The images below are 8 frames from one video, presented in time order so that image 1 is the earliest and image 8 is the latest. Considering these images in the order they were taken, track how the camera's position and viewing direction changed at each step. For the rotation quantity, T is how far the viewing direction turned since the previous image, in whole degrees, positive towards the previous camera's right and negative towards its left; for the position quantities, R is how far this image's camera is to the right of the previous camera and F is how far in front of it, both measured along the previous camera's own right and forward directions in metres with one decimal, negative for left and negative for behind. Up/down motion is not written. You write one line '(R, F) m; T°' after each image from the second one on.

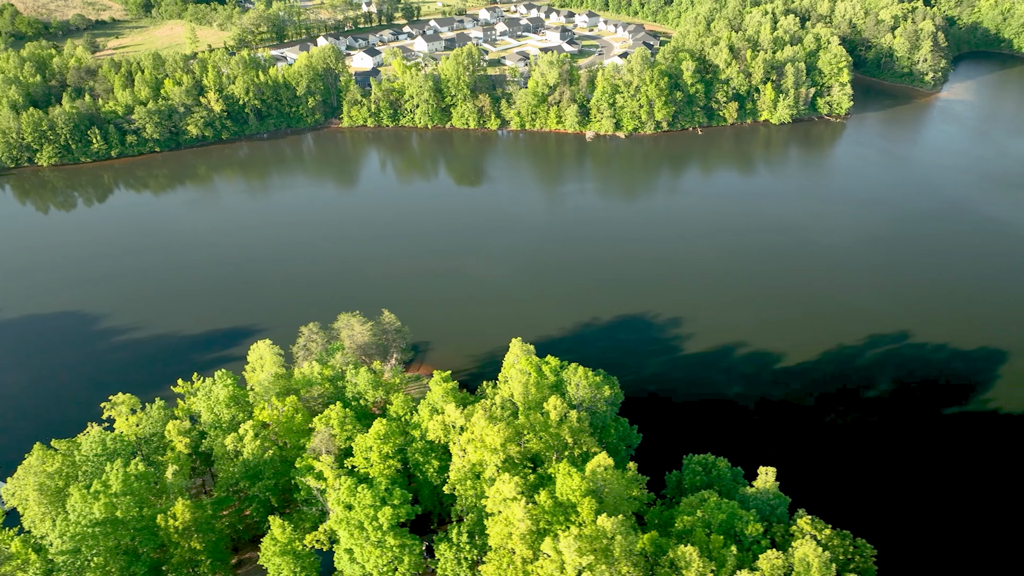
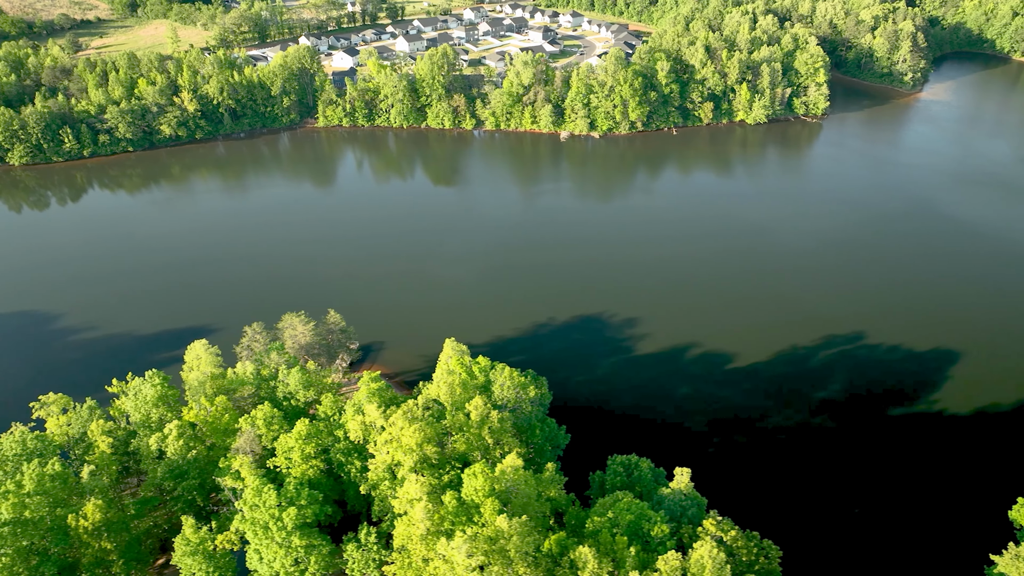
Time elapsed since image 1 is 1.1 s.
(+3.8, 0.0) m; 0°
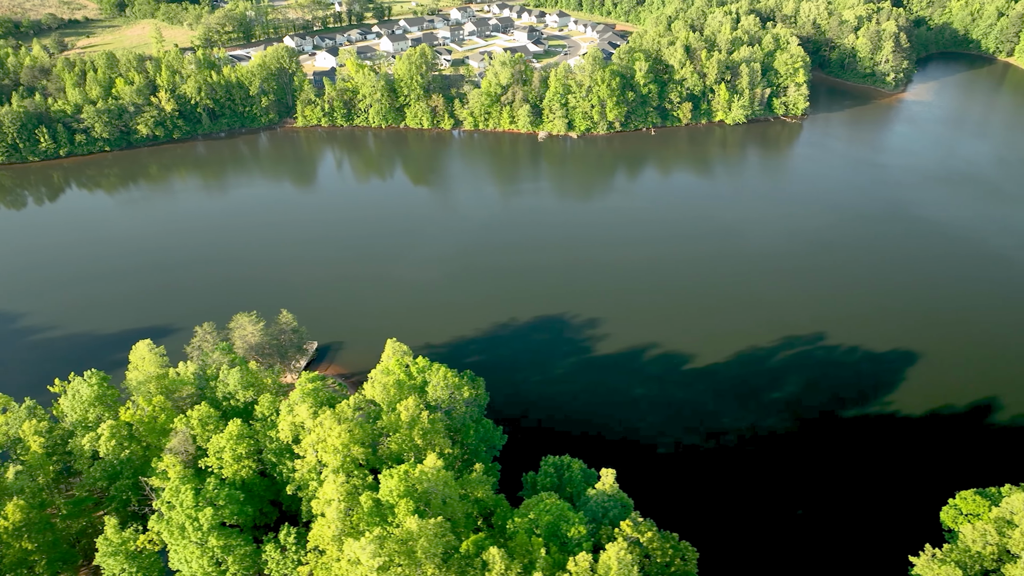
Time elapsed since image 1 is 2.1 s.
(+3.4, 0.0) m; 0°
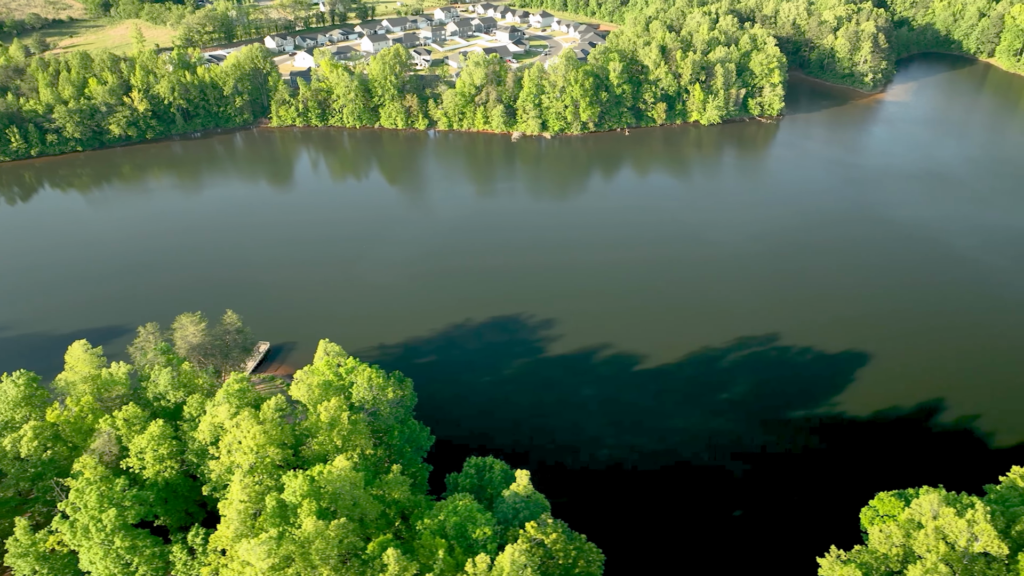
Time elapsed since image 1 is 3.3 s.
(+3.8, 0.0) m; 0°
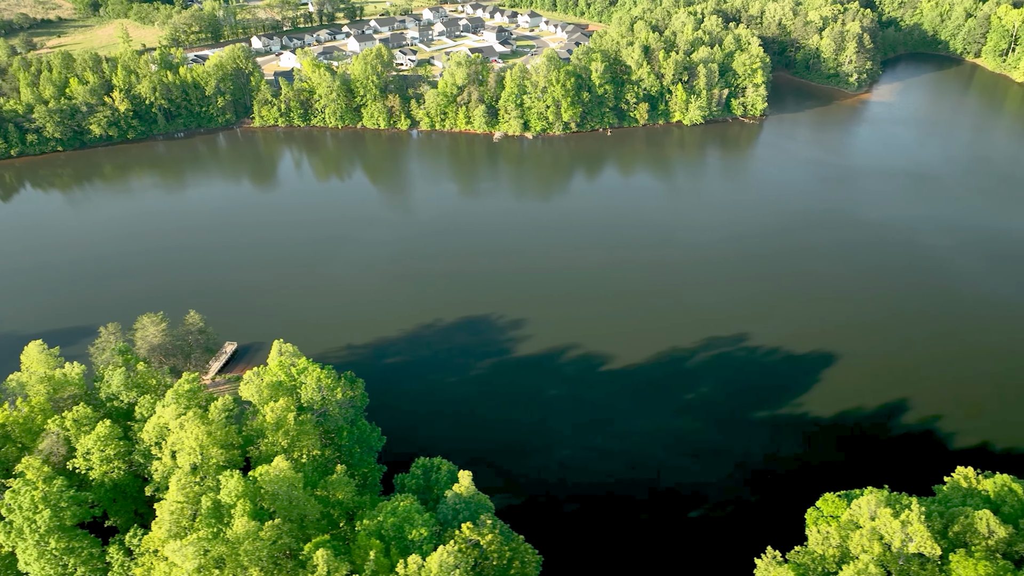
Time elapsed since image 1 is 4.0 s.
(+2.5, 0.0) m; 0°
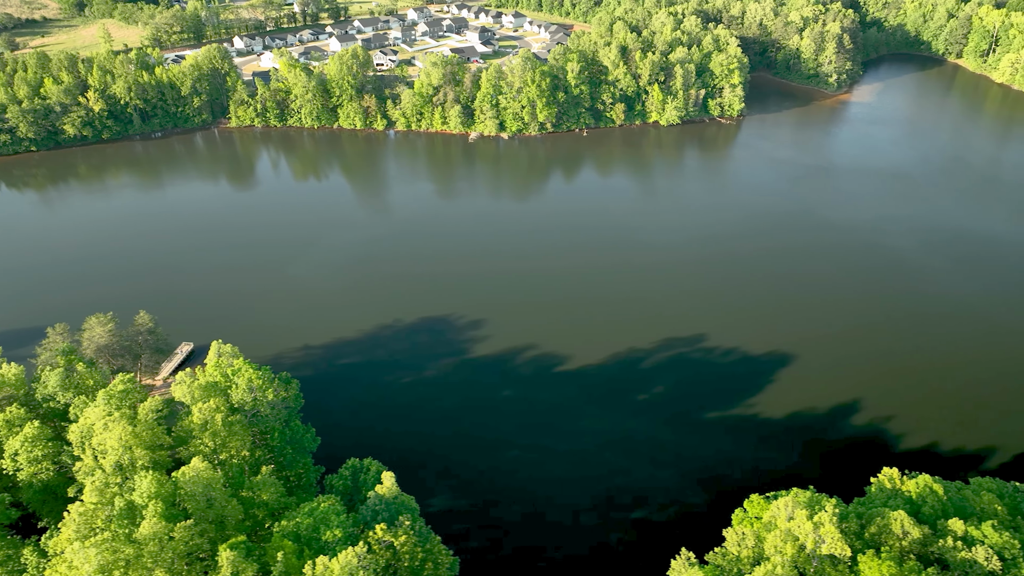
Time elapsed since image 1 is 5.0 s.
(+3.4, 0.0) m; 0°
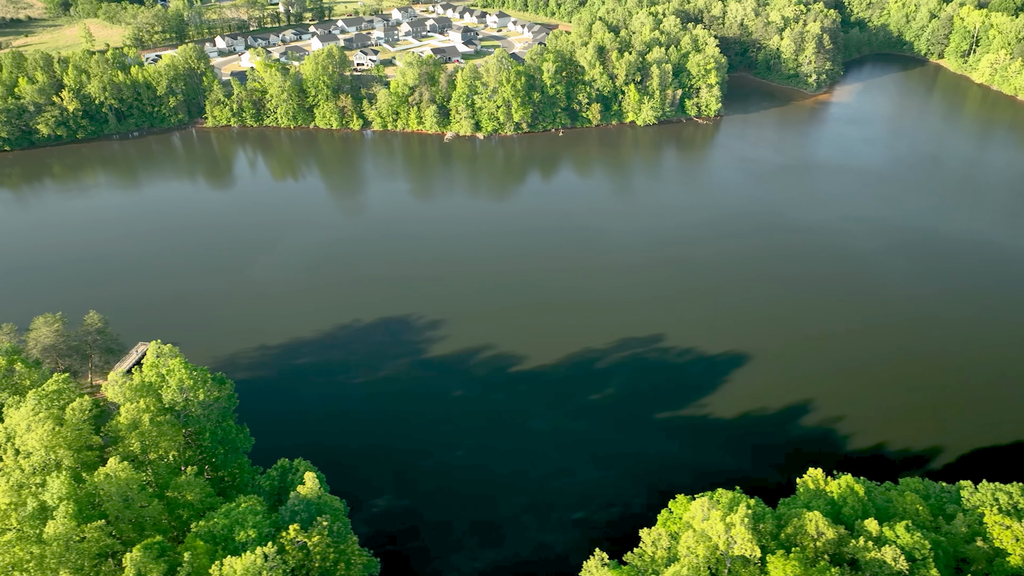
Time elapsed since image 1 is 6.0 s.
(+3.4, 0.0) m; 0°
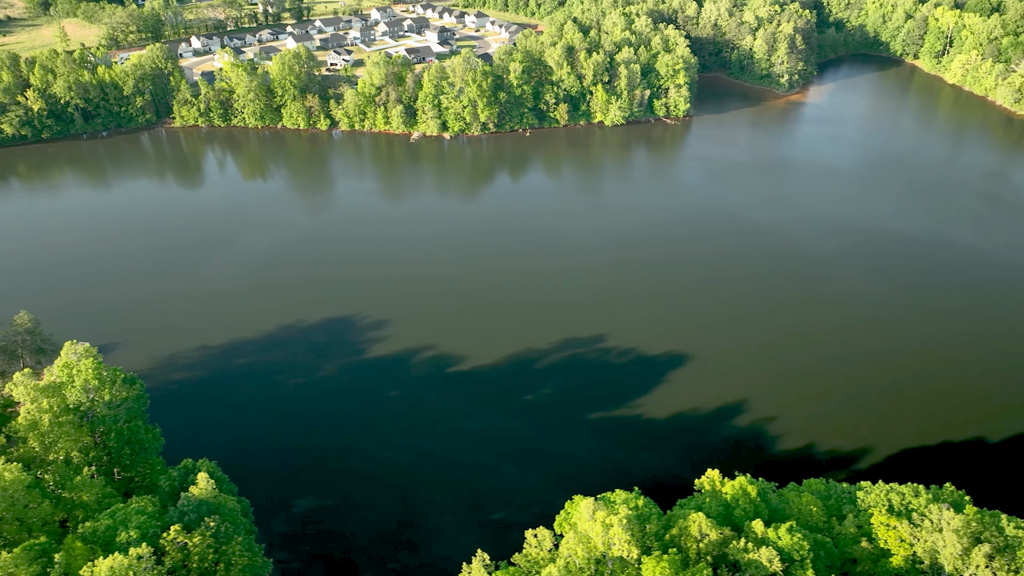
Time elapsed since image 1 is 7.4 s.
(+4.6, +0.1) m; 0°
